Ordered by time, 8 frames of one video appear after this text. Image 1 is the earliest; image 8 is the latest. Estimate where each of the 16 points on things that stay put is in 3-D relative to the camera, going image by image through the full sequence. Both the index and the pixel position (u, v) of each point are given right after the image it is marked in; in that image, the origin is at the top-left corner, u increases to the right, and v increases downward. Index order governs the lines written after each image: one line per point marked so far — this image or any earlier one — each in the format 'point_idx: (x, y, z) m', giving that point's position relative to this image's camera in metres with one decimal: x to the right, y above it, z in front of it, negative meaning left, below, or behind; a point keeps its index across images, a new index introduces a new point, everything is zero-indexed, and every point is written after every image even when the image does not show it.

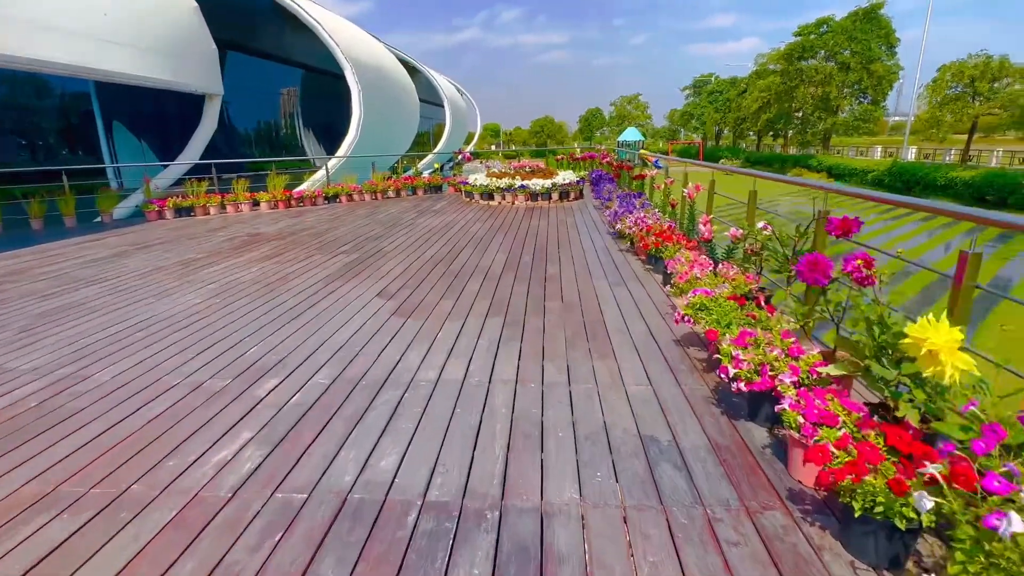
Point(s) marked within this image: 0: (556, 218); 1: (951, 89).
0: (+0.6, +0.9, +6.8) m
1: (+14.0, +6.4, +16.7) m
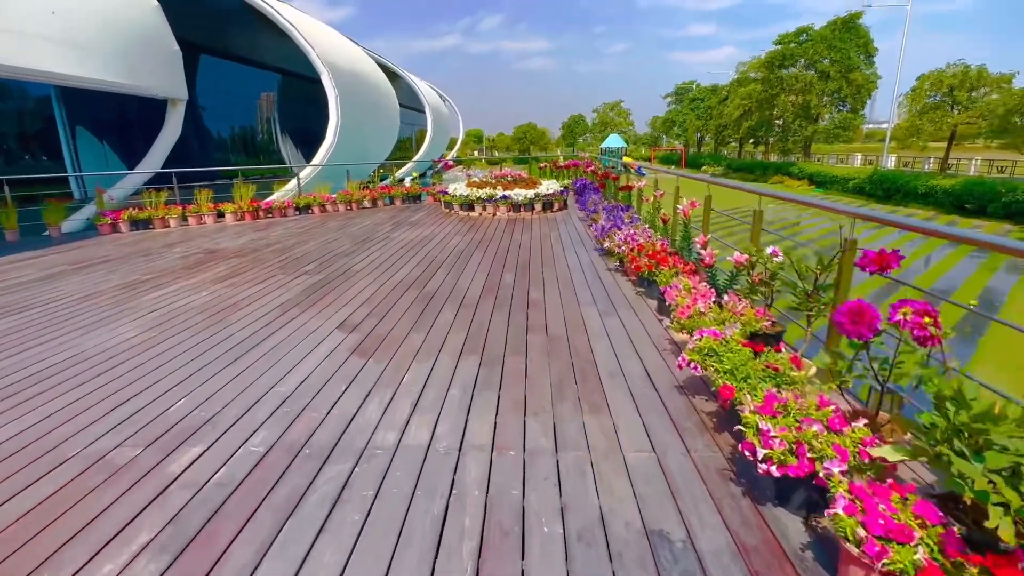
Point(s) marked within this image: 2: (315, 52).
0: (+0.3, +0.7, +6.5) m
1: (+13.4, +6.1, +16.9) m
2: (-5.0, +6.1, +13.6) m
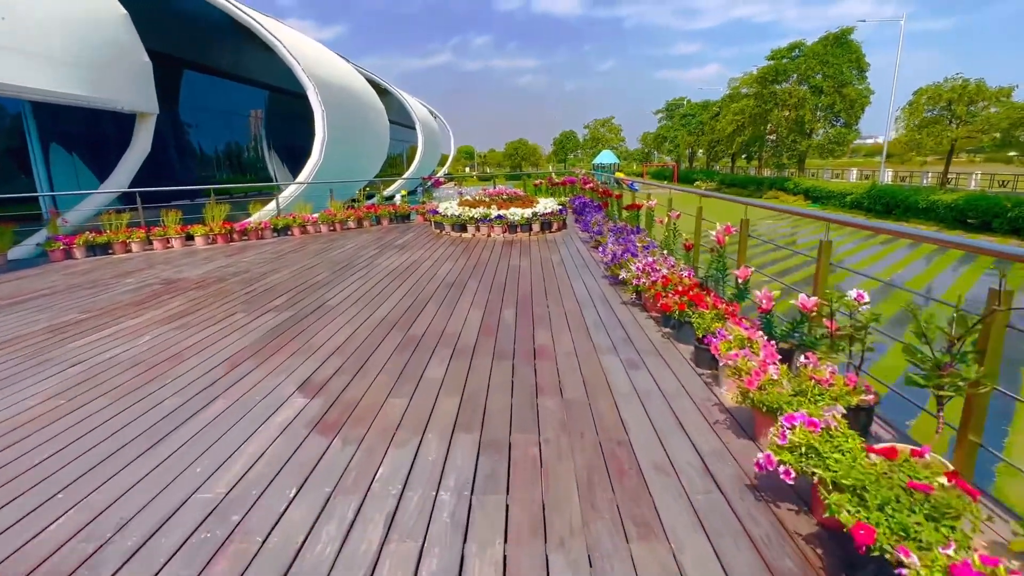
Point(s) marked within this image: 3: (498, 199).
0: (+0.3, +0.4, +5.9) m
1: (+13.2, +5.6, +16.6) m
2: (-5.2, +5.6, +13.1) m
3: (-0.2, +1.4, +8.2) m
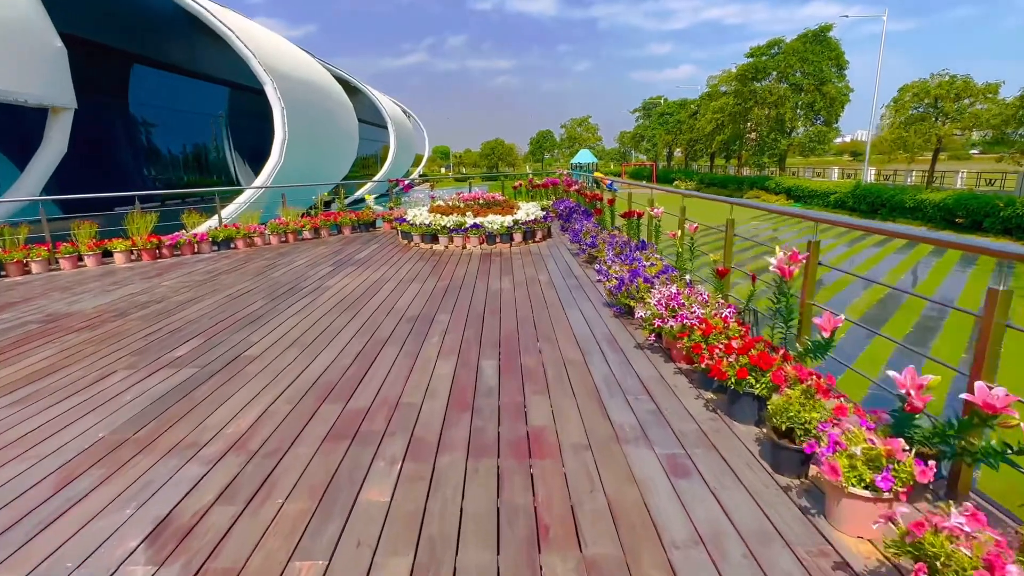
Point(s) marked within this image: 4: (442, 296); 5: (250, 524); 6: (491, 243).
0: (+0.1, +0.2, +5.0) m
1: (+12.5, +5.6, +16.3) m
2: (-5.8, +5.3, +12.0) m
3: (-0.5, +1.2, +7.2) m
4: (-0.6, -0.1, +4.1) m
5: (-0.8, -0.7, +1.6) m
6: (-0.2, +0.5, +6.2) m
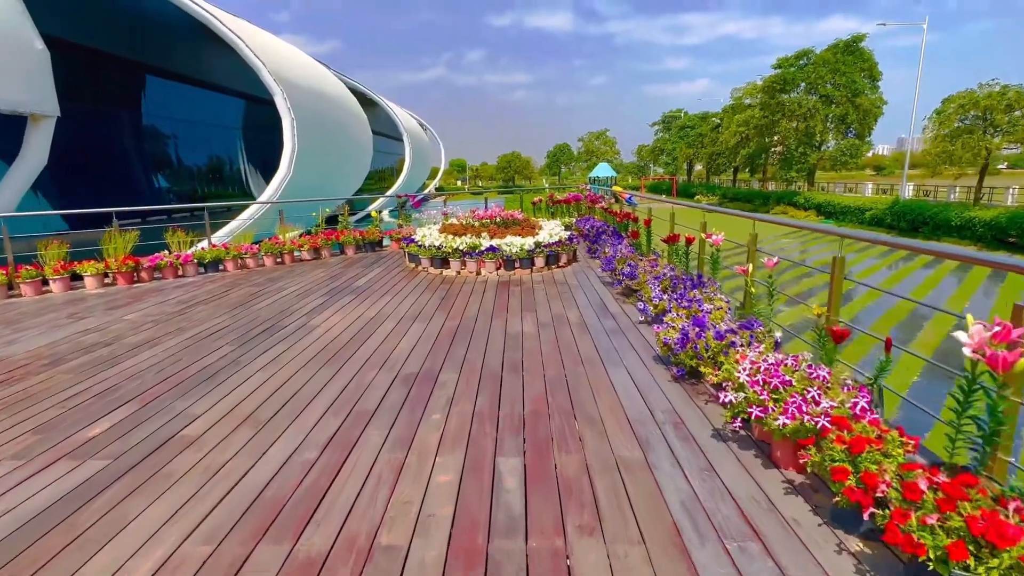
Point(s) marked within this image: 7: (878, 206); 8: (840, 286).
0: (+0.3, -0.1, +4.2) m
1: (+13.0, +4.9, +15.2) m
2: (-5.4, +4.8, +11.5) m
3: (-0.3, +0.8, +6.5) m
4: (-0.4, -0.4, +3.3) m
5: (-0.7, -0.9, +0.8) m
6: (0.0, +0.2, +5.4) m
7: (+12.8, +2.9, +18.4) m
8: (+1.4, 0.0, +2.3) m
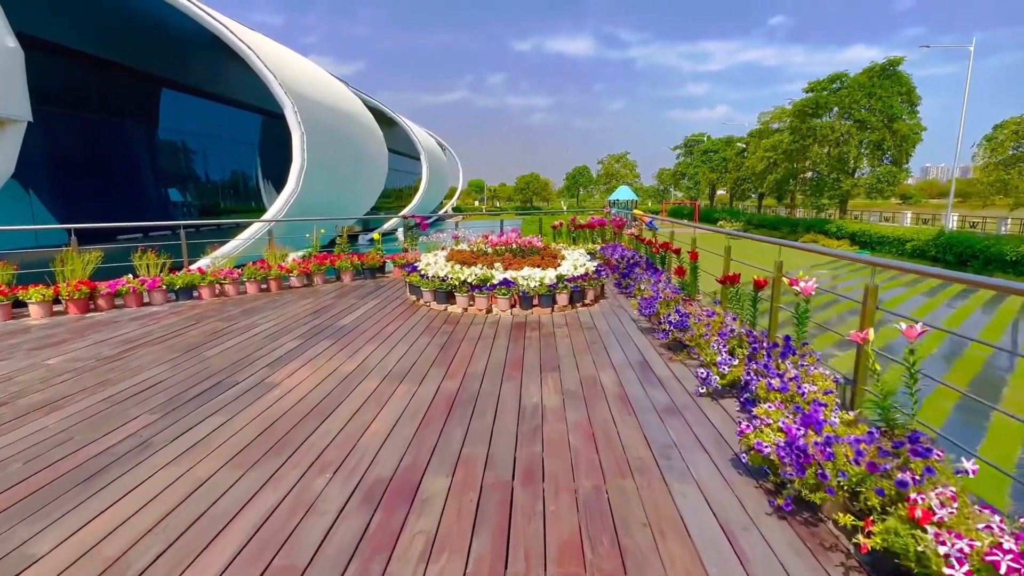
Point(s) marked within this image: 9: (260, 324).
0: (+0.4, -0.5, +3.3) m
1: (+13.6, +3.8, +14.2) m
2: (-4.9, +4.4, +11.0) m
3: (-0.1, +0.4, +5.6) m
4: (-0.3, -0.6, +2.4) m
5: (-0.7, -1.1, -0.1) m
6: (+0.1, -0.2, +4.6) m
7: (+13.4, +1.7, +17.2) m
8: (+1.5, -0.3, +1.4) m
9: (-2.1, -0.3, +4.3) m
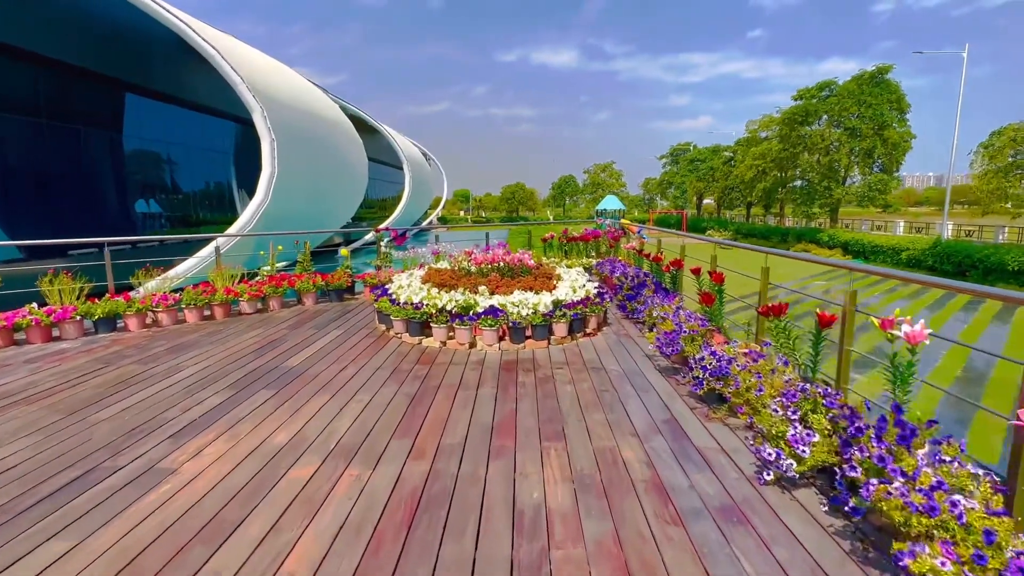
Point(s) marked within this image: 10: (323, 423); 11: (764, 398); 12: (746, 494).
0: (+0.3, -0.6, +2.5) m
1: (+13.2, +3.5, +13.8) m
2: (-5.2, +4.0, +10.1) m
3: (-0.2, +0.2, +4.9) m
4: (-0.4, -0.8, +1.6) m
5: (-0.7, -1.2, -0.9) m
6: (0.0, -0.4, +3.8) m
7: (+13.0, +1.4, +16.8) m
8: (+1.5, -0.4, +0.6) m
9: (-2.1, -0.5, +3.5) m
10: (-0.9, -0.7, +2.5) m
11: (+1.1, -0.4, +2.3) m
12: (+0.8, -0.7, +1.9) m
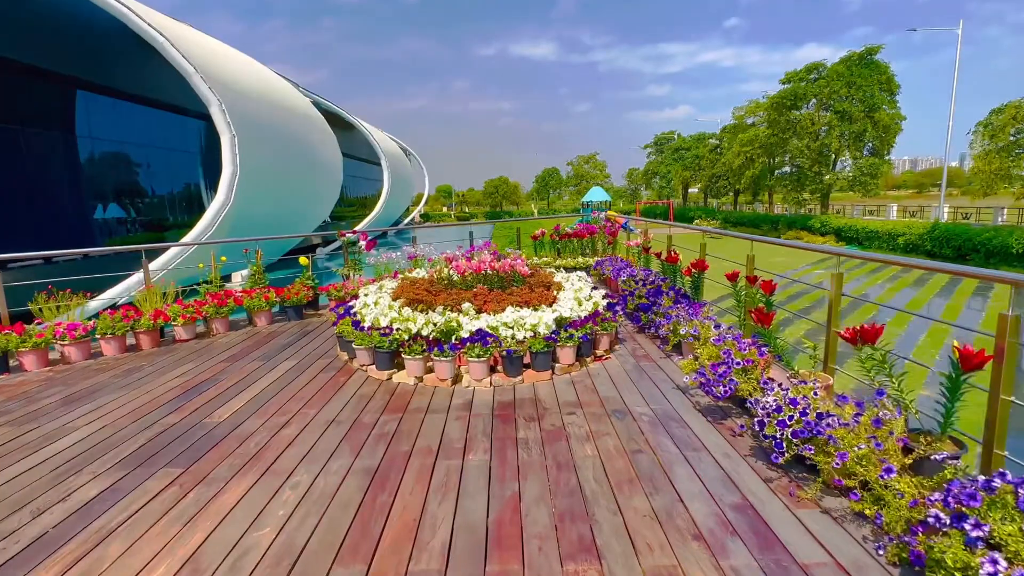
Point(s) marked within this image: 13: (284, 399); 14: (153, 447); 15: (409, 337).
0: (+0.4, -0.7, +1.8) m
1: (+12.8, +3.9, +13.3) m
2: (-5.5, +3.8, +9.2) m
3: (-0.3, +0.1, +4.1) m
4: (-0.3, -0.9, +0.8) m
5: (-0.6, -1.4, -1.7) m
6: (0.0, -0.5, +3.0) m
7: (+12.5, +1.8, +16.3) m
8: (+1.5, -0.5, -0.1) m
9: (-2.1, -0.7, +2.6) m
10: (-0.9, -0.8, +1.7) m
11: (+1.1, -0.5, +1.6) m
12: (+0.9, -0.8, +1.1) m
13: (-1.3, -0.6, +3.0) m
14: (-1.6, -0.7, +2.4) m
15: (-0.6, -0.3, +3.1) m
